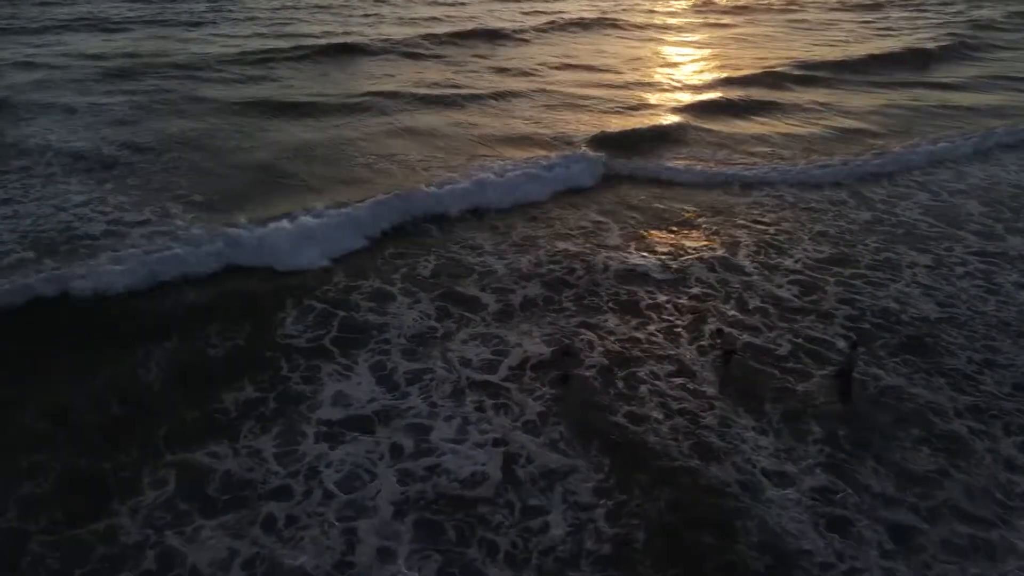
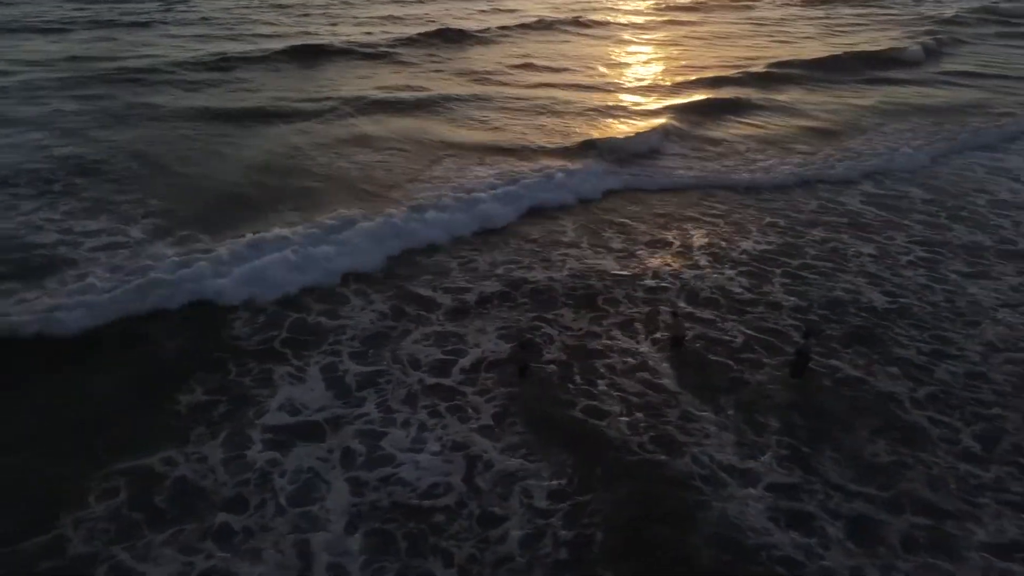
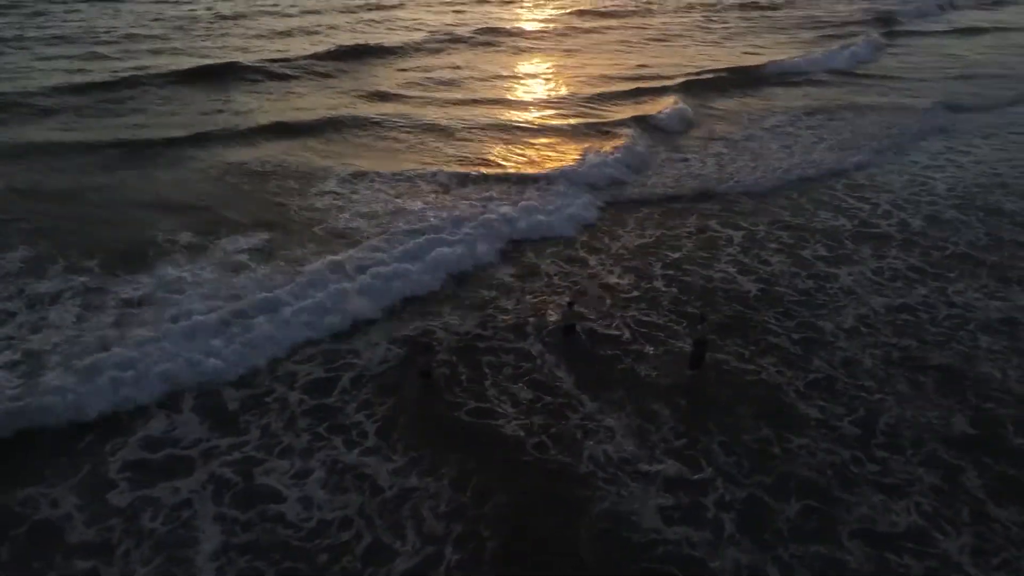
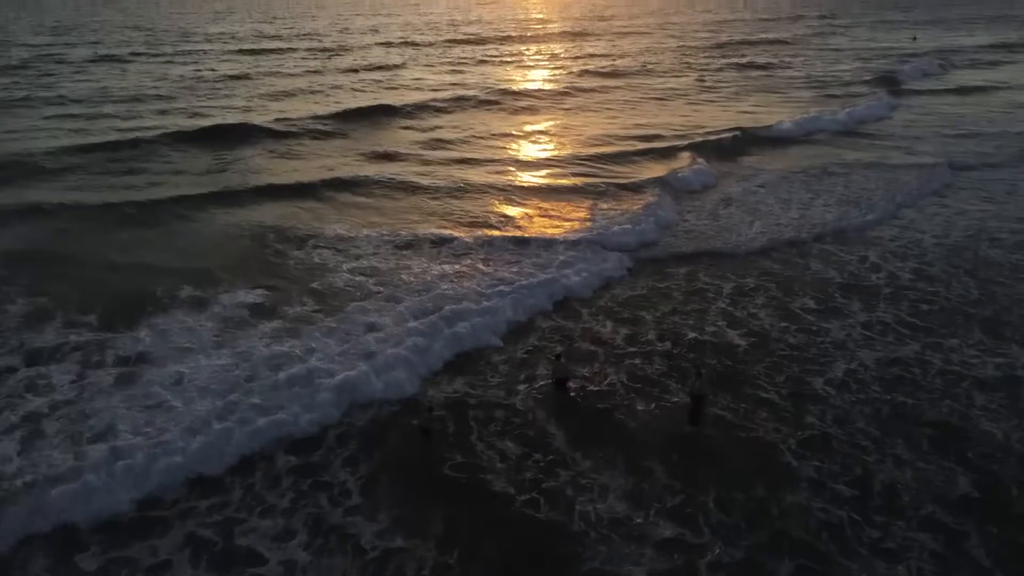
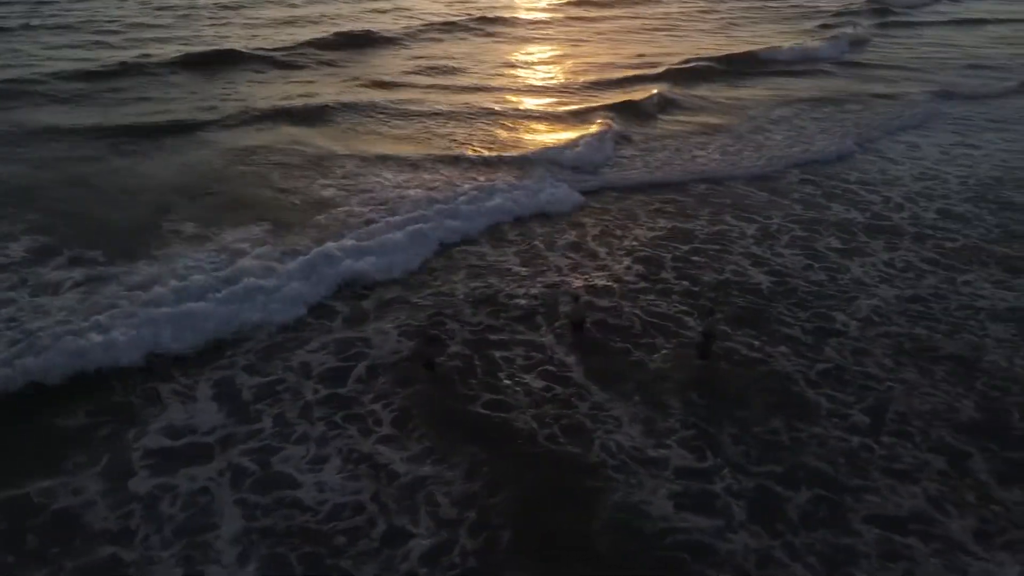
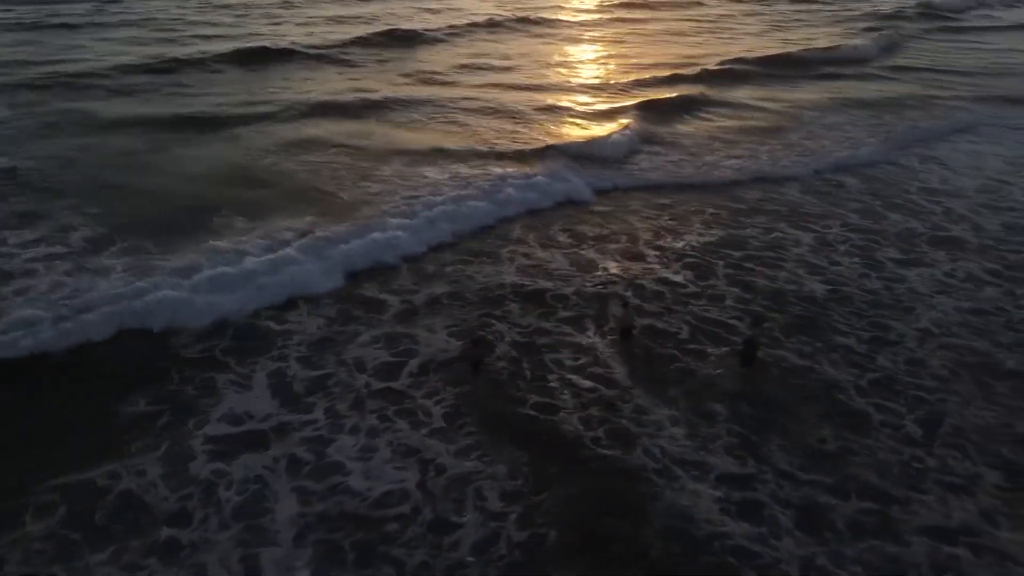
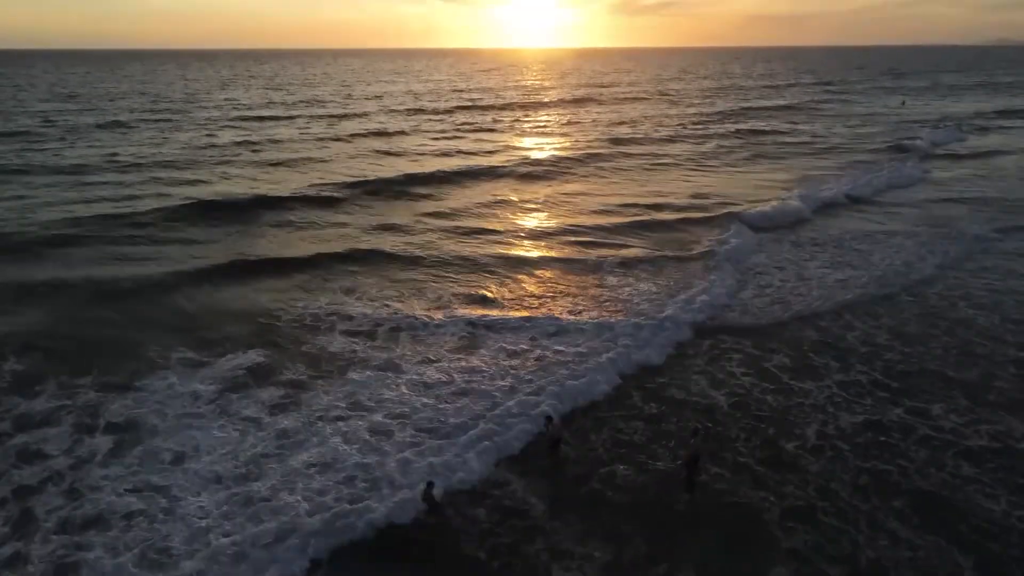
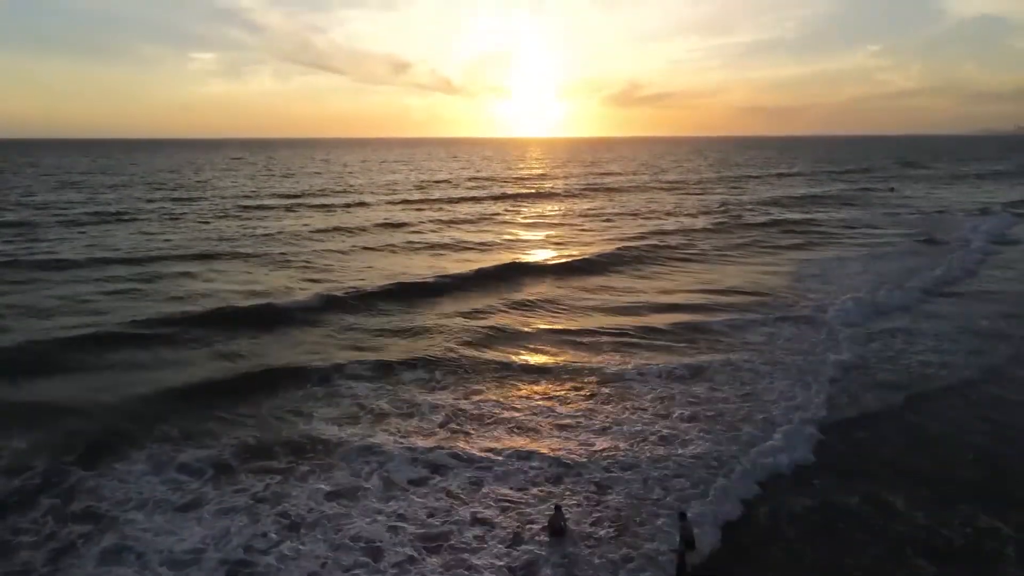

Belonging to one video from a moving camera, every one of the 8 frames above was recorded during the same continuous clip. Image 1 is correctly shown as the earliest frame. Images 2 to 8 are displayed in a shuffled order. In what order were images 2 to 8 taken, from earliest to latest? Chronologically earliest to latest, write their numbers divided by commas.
2, 6, 5, 3, 4, 7, 8
